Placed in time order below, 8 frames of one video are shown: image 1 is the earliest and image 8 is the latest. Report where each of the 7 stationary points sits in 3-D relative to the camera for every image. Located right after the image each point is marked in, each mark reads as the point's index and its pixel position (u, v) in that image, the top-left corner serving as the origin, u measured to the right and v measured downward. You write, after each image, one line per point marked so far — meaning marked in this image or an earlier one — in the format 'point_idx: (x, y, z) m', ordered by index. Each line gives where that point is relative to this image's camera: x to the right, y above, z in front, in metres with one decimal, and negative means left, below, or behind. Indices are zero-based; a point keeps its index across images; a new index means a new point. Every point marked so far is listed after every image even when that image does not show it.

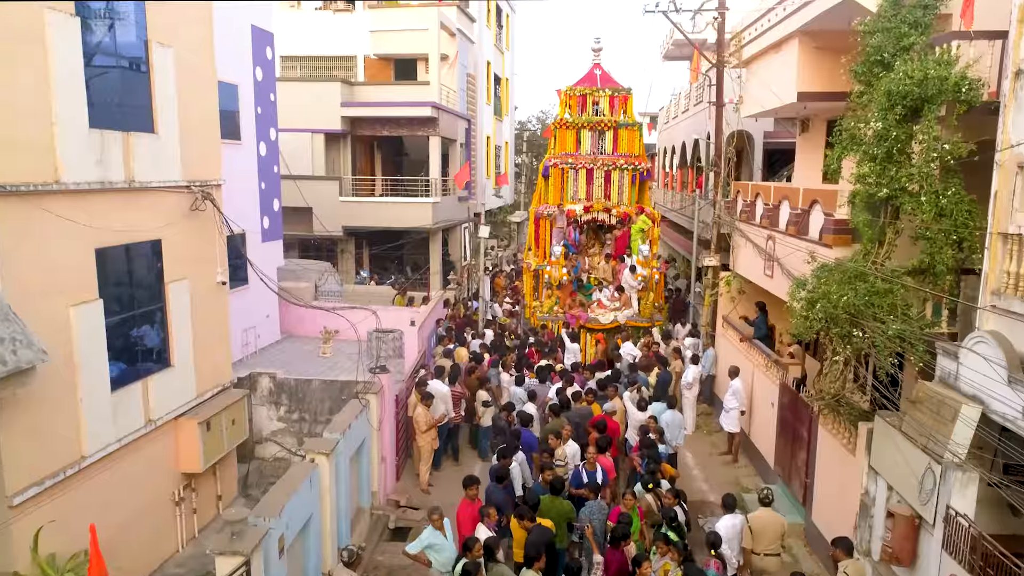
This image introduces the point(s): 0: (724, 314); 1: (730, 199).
0: (+2.7, -0.4, +14.3) m
1: (+2.9, +1.2, +14.9) m
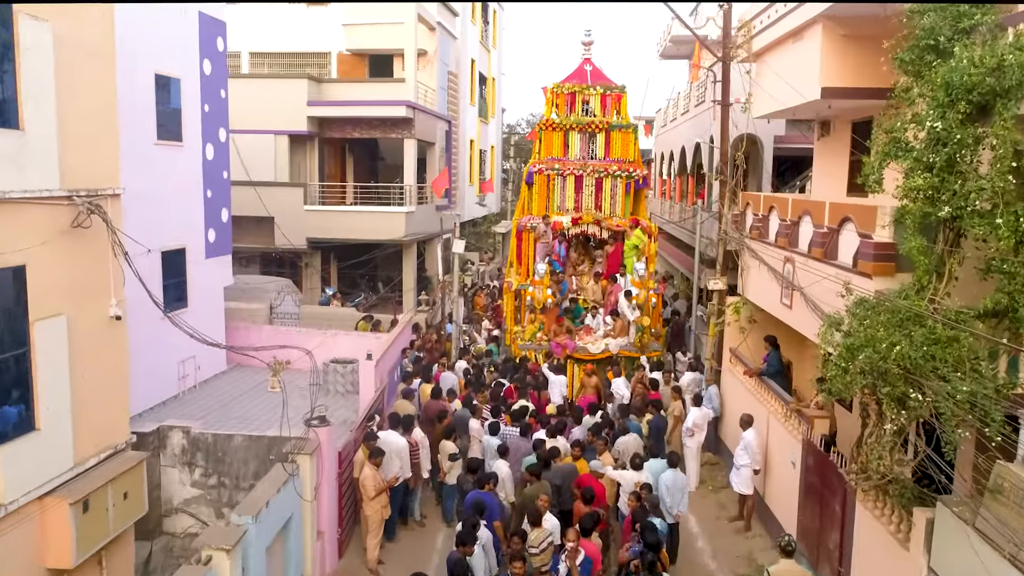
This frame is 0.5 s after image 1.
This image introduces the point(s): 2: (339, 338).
0: (+2.4, -0.6, +12.6) m
1: (+2.7, +0.9, +13.2) m
2: (-2.4, -0.7, +15.4) m
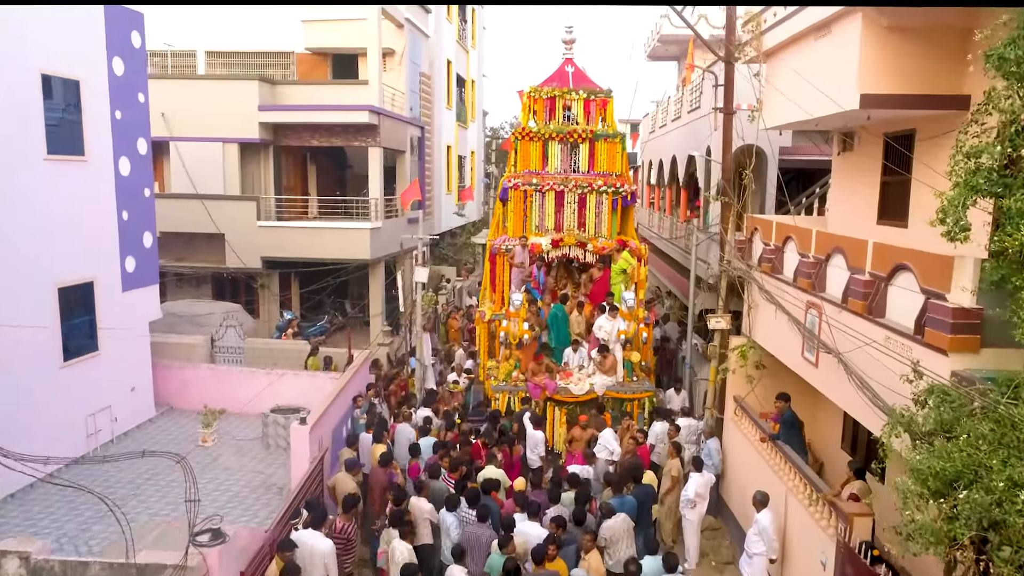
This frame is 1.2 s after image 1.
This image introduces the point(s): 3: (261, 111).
0: (+2.1, -1.0, +10.7) m
1: (+2.4, +0.5, +11.3) m
2: (-2.7, -1.1, +13.5) m
3: (-4.0, +2.9, +18.1) m
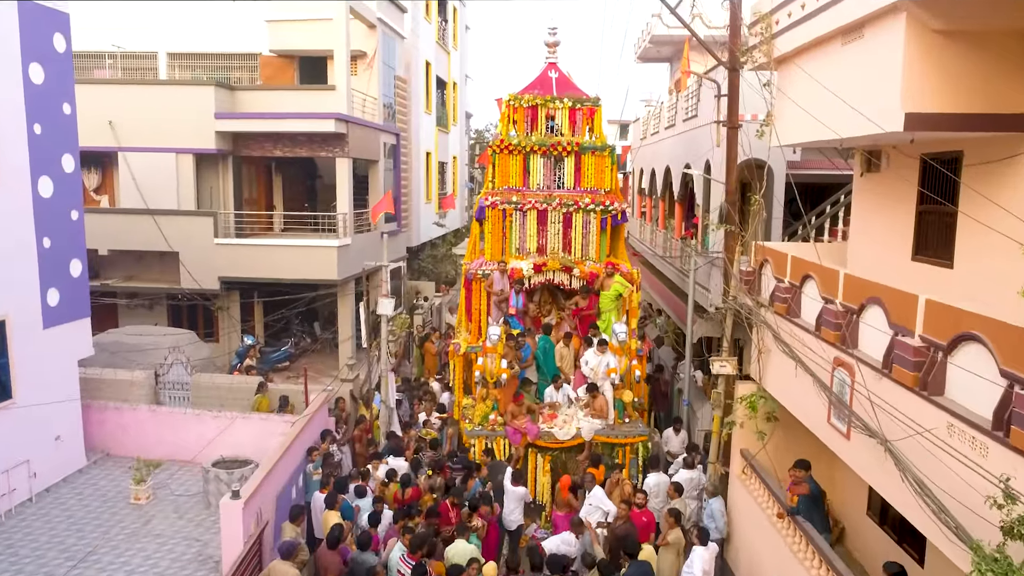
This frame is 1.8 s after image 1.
0: (+1.9, -1.4, +9.3) m
1: (+2.1, +0.2, +9.9) m
2: (-3.0, -1.4, +12.0) m
3: (-4.3, +2.5, +16.6) m
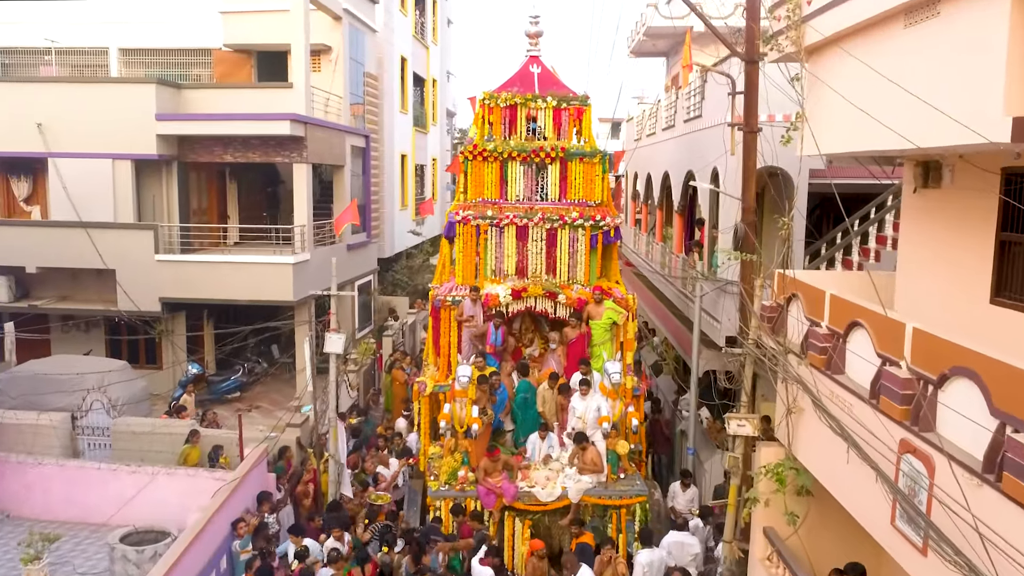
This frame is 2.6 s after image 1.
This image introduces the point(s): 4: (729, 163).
0: (+1.7, -1.7, +7.5) m
1: (+1.9, -0.1, +8.1) m
2: (-3.2, -1.7, +10.1) m
3: (-4.6, +2.2, +14.7) m
4: (+1.9, +1.1, +10.0) m
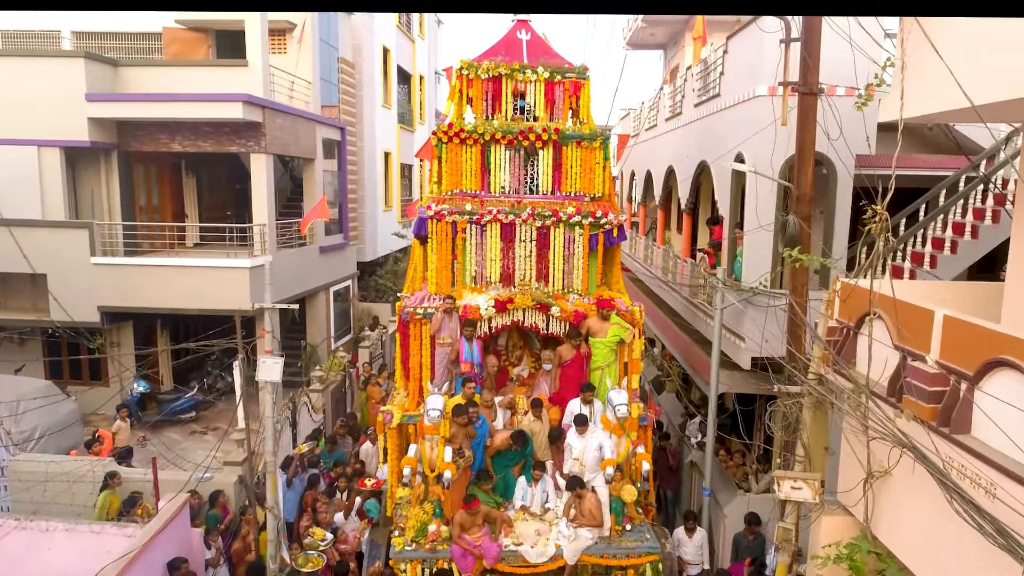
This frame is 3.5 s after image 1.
0: (+1.6, -1.7, +5.5) m
1: (+1.8, -0.2, +6.2) m
2: (-3.4, -1.8, +8.2) m
3: (-4.8, +2.1, +12.8) m
4: (+1.8, +1.0, +8.1) m
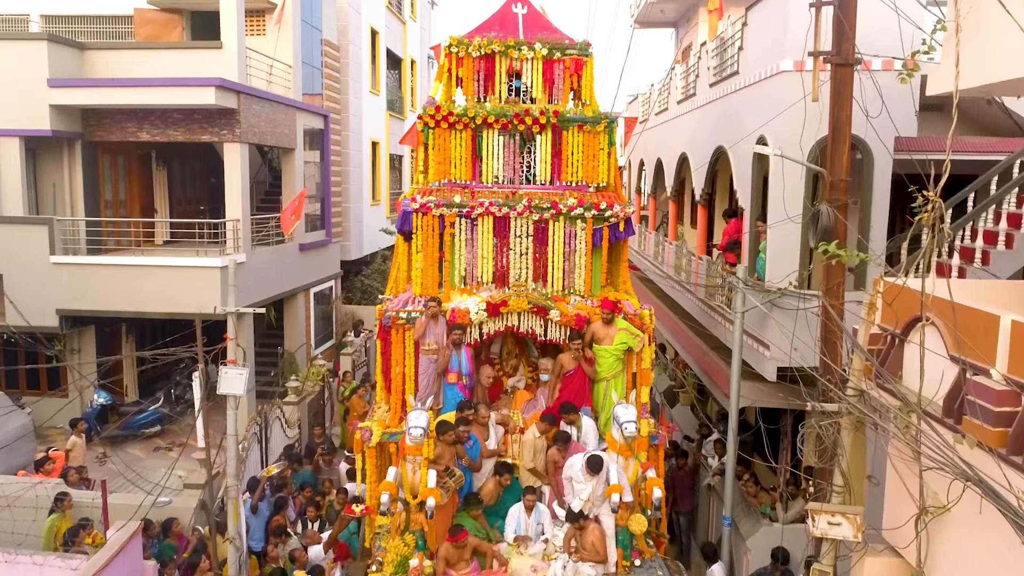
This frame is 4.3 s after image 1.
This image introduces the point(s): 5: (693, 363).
0: (+1.5, -1.8, +4.5) m
1: (+1.7, -0.2, +5.2) m
2: (-3.4, -1.8, +7.2) m
3: (-4.8, +2.1, +11.7) m
4: (+1.8, +1.0, +7.1) m
5: (+1.9, -0.8, +12.1) m
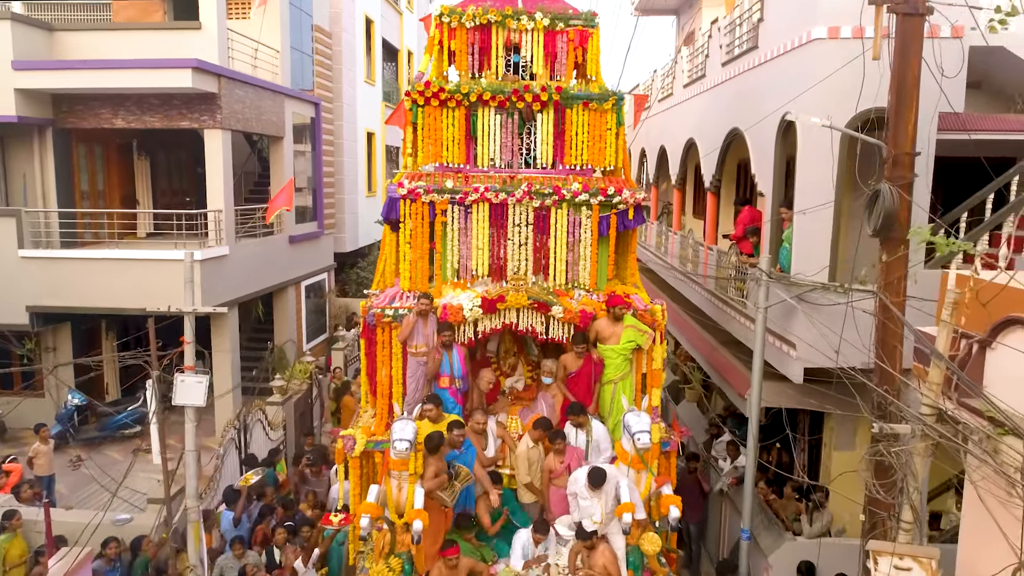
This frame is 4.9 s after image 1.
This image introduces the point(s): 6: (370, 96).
0: (+1.5, -1.7, +3.8) m
1: (+1.7, -0.2, +4.4) m
2: (-3.4, -1.8, +6.4) m
3: (-4.9, +2.1, +11.0) m
4: (+1.7, +1.1, +6.4) m
5: (+1.9, -0.7, +11.3) m
6: (-2.5, +3.3, +19.3) m
